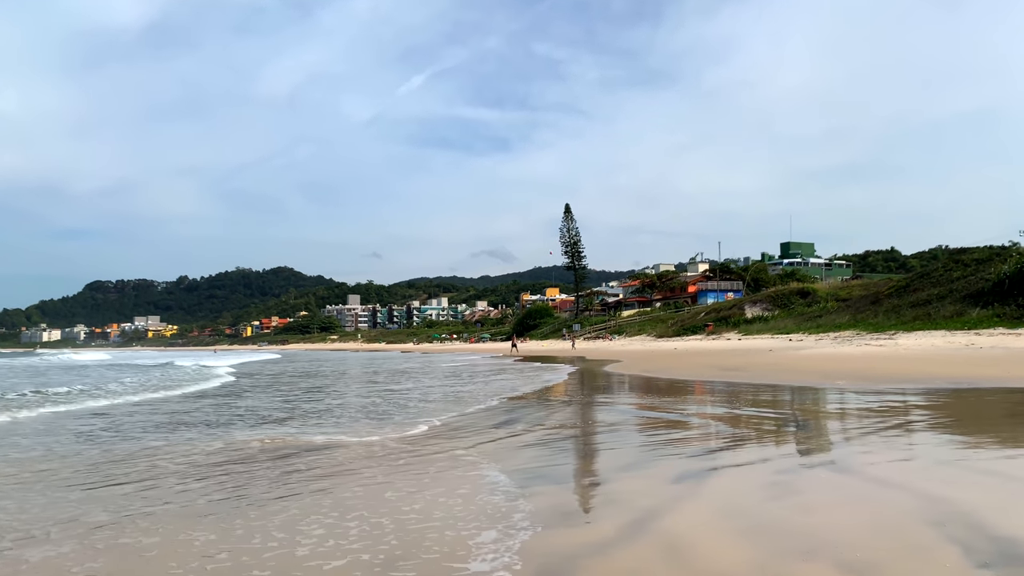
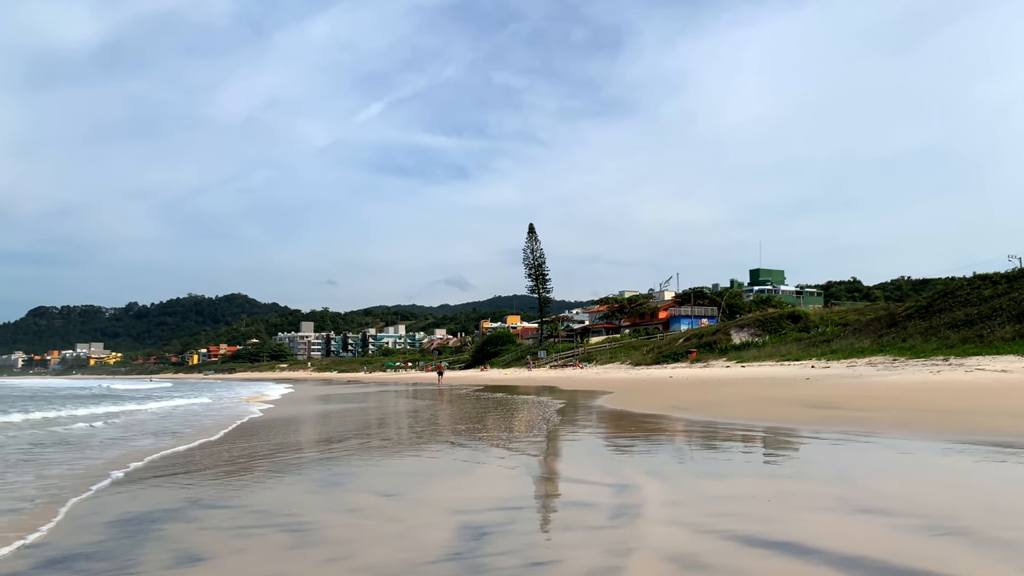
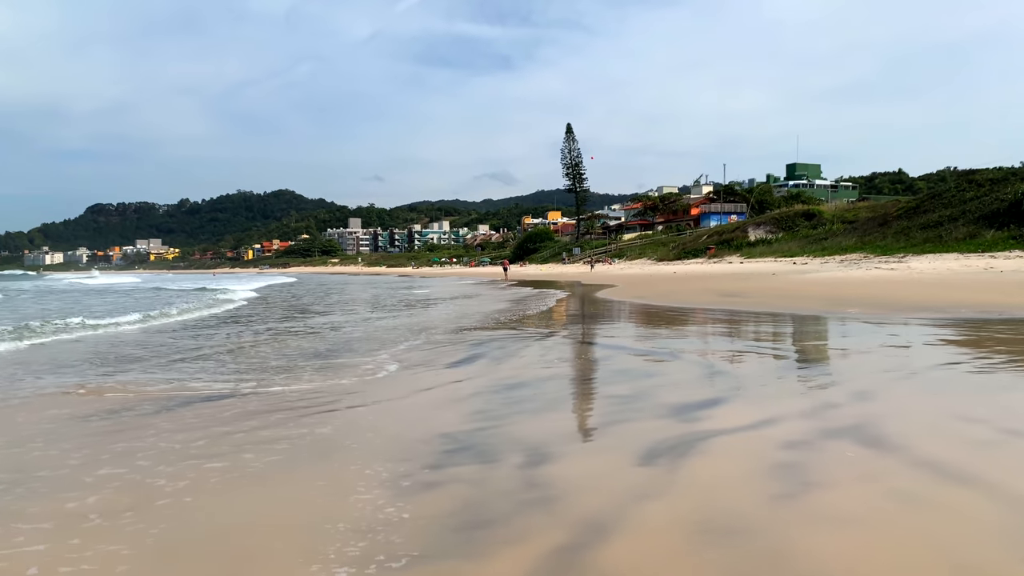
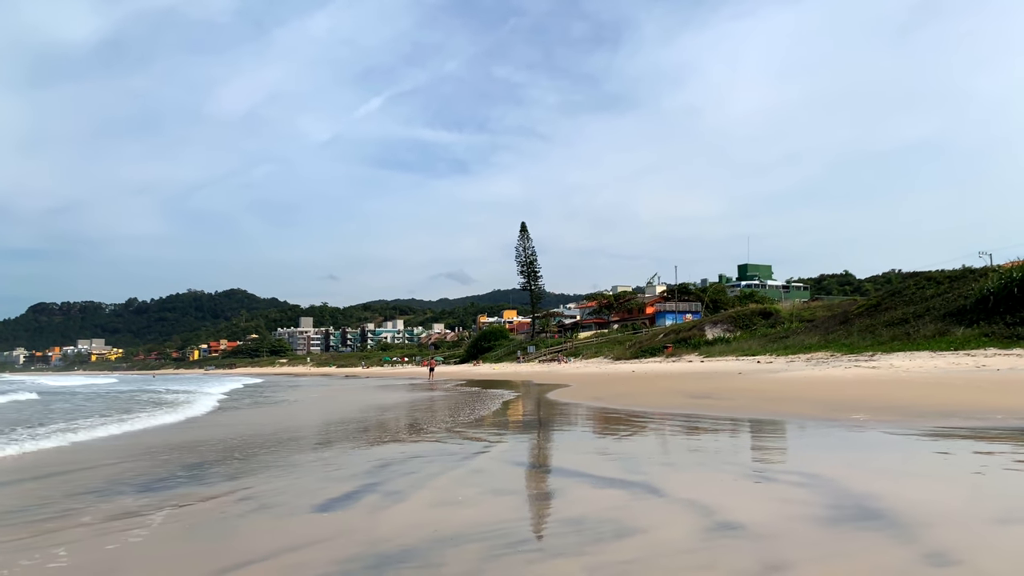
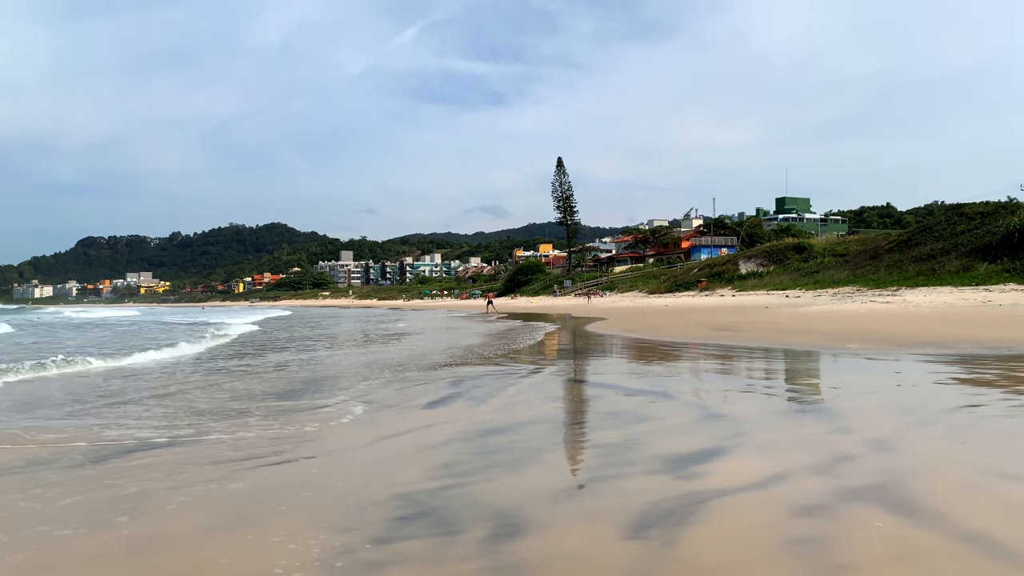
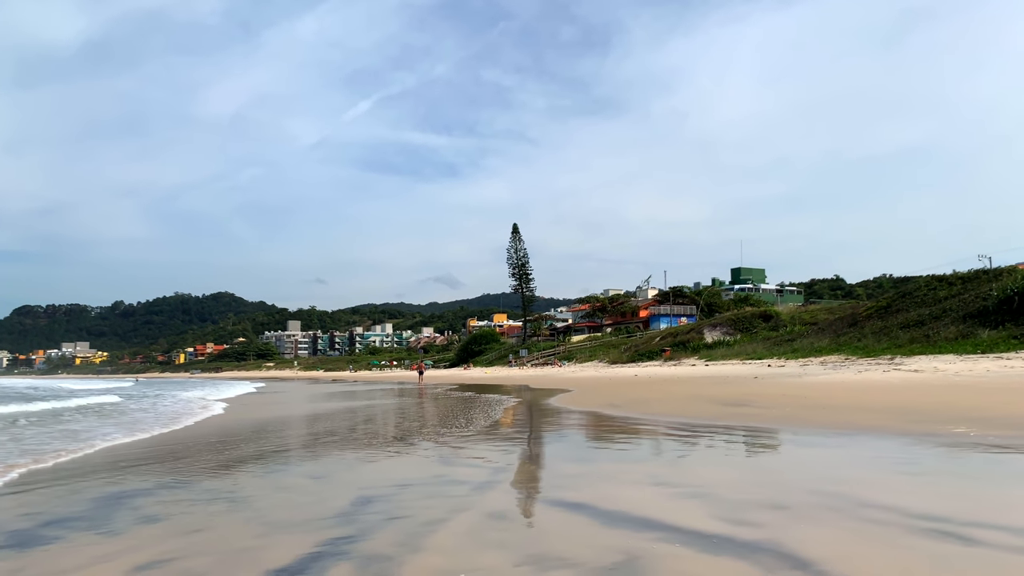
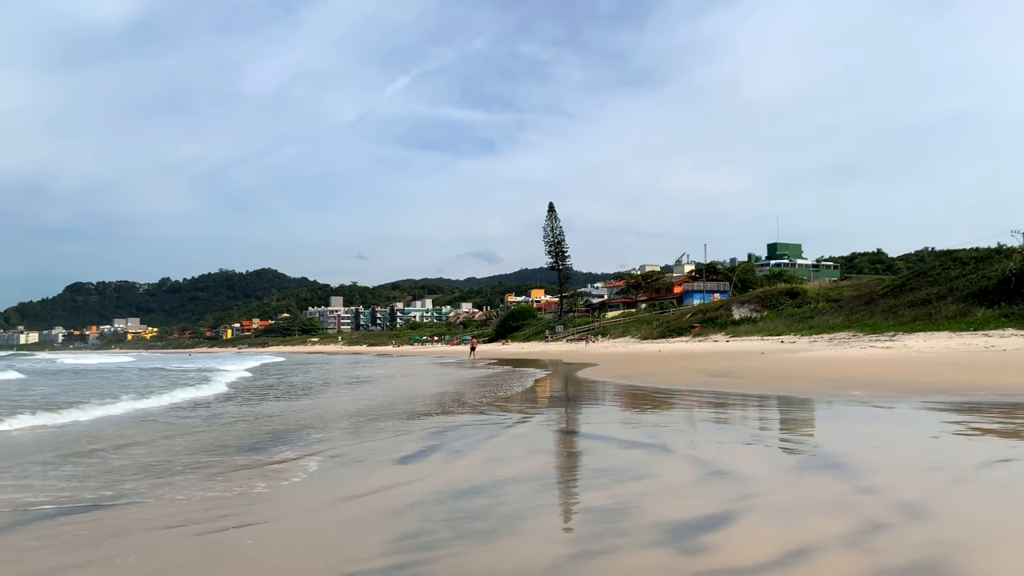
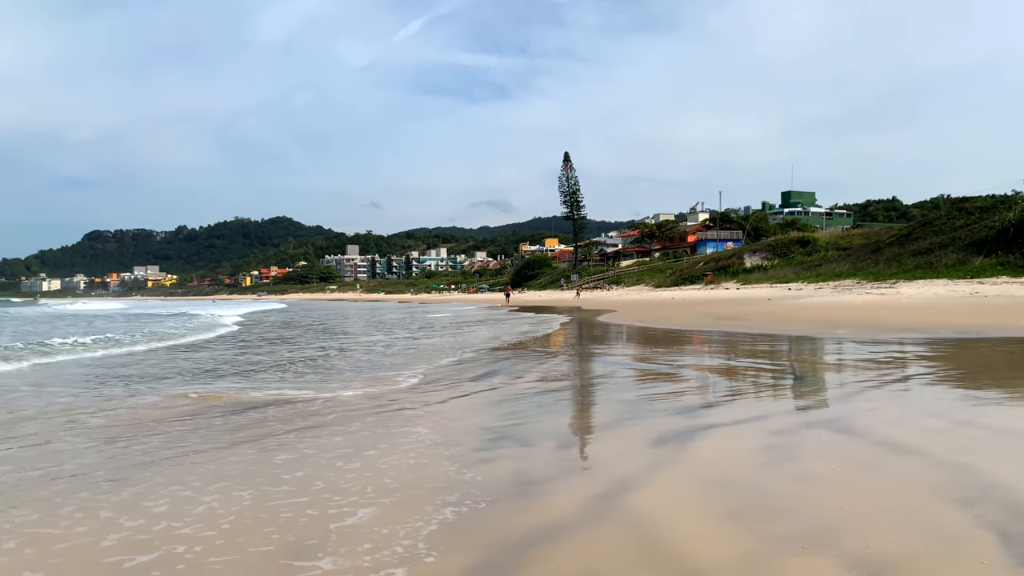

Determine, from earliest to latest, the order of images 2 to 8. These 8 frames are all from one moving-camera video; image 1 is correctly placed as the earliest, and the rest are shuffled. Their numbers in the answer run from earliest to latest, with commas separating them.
8, 3, 5, 7, 4, 6, 2
